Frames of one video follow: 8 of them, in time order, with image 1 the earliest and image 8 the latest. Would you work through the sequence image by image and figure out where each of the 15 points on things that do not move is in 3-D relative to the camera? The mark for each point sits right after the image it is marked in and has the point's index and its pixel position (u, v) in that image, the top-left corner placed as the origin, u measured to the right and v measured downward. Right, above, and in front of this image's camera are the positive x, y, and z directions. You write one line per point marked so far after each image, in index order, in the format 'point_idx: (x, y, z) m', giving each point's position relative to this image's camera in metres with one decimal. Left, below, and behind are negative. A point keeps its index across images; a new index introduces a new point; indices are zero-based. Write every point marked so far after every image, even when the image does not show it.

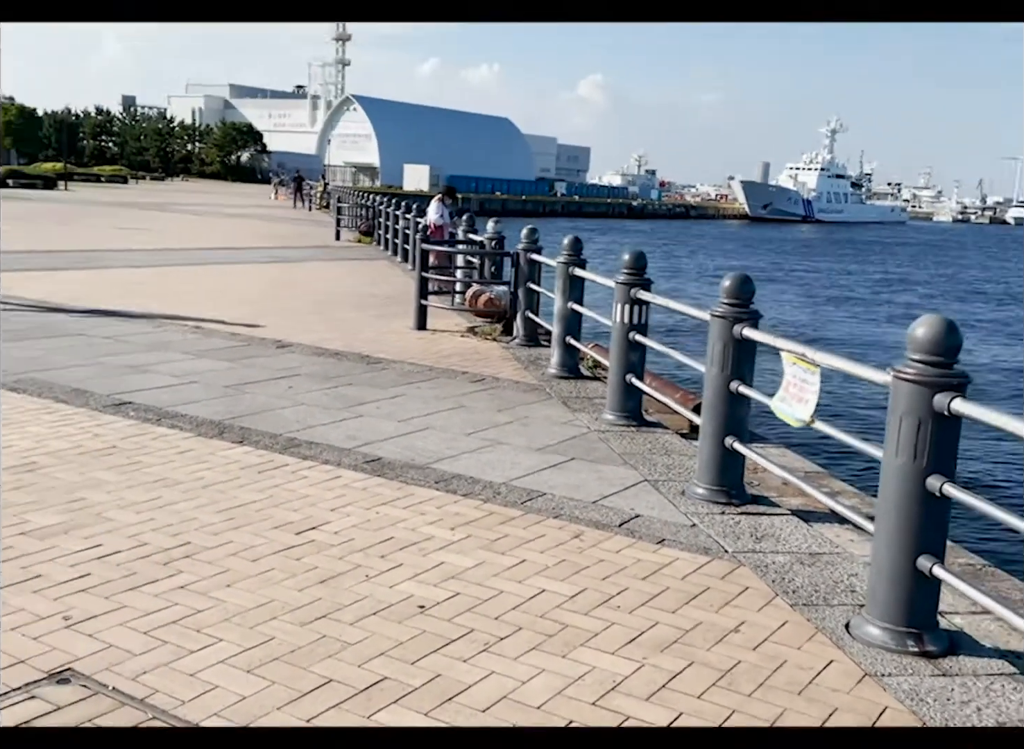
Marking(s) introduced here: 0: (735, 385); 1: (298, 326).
0: (+1.3, -0.1, +5.7) m
1: (-2.4, +0.6, +11.0) m
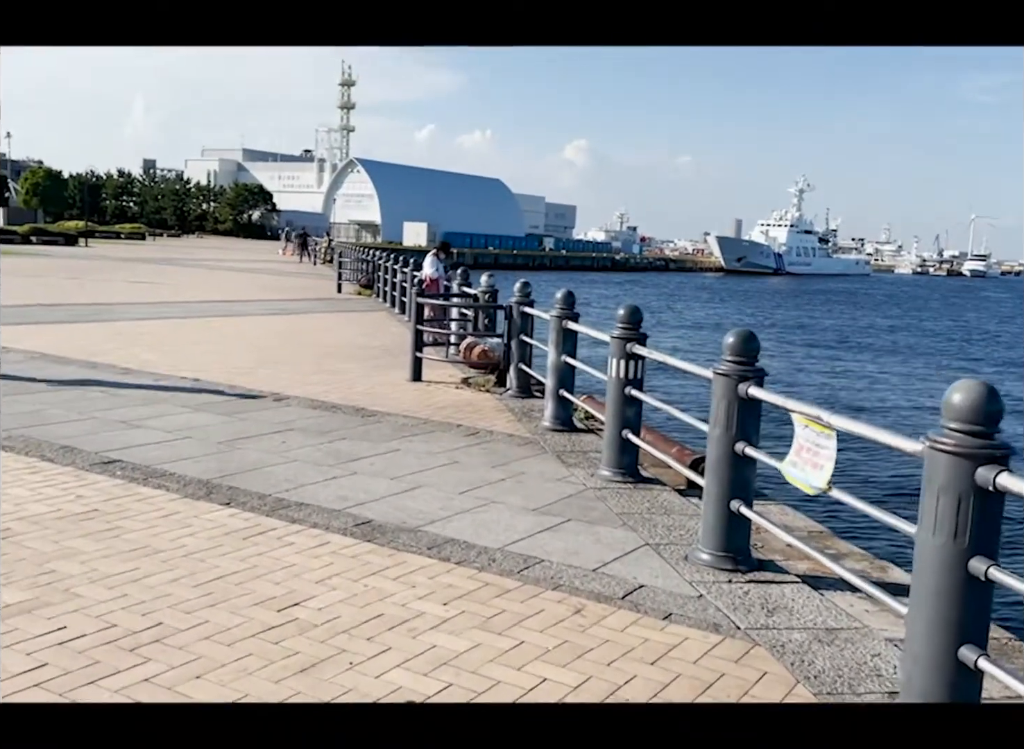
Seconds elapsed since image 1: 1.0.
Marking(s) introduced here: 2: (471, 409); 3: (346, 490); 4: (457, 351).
0: (+1.3, -0.4, +5.5) m
1: (-2.4, 0.0, +10.8) m
2: (-0.4, -0.4, +9.6) m
3: (-1.1, -0.8, +6.8) m
4: (-0.7, +0.3, +11.7) m
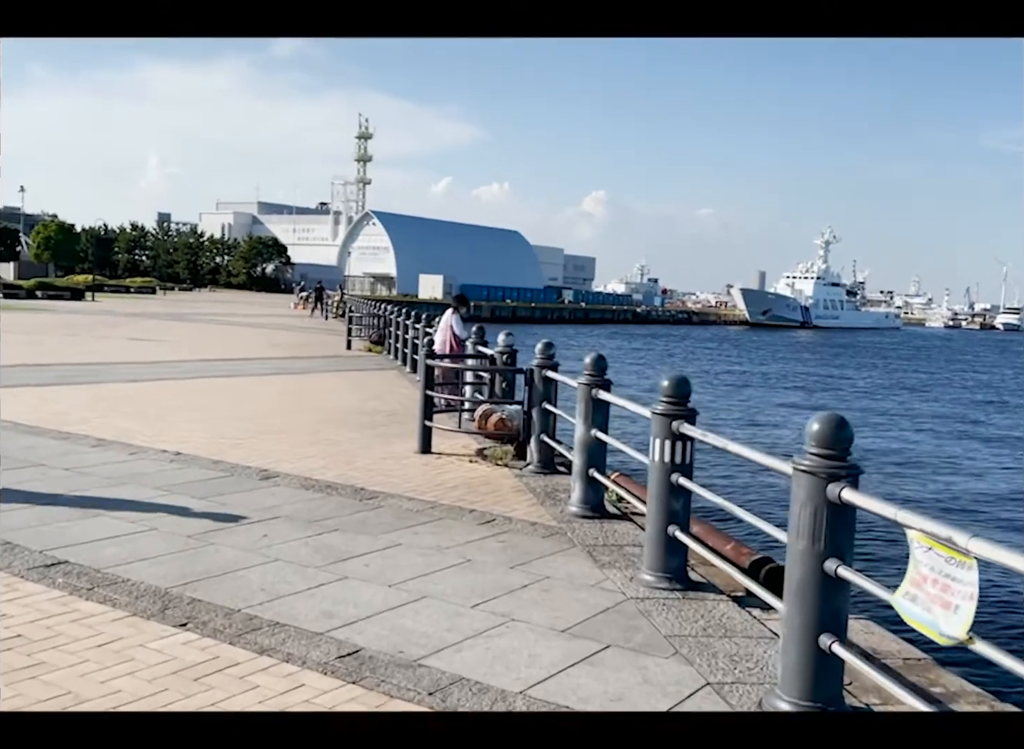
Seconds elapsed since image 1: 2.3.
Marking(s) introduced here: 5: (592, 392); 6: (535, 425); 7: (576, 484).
0: (+1.4, -0.8, +4.3) m
1: (-2.2, -0.7, +9.6) m
2: (-0.2, -1.0, +8.4) m
3: (-1.0, -1.3, +5.5) m
4: (-0.4, -0.5, +10.6) m
5: (+0.6, -0.1, +7.5) m
6: (+0.2, -0.5, +9.3) m
7: (+0.5, -0.9, +7.8) m
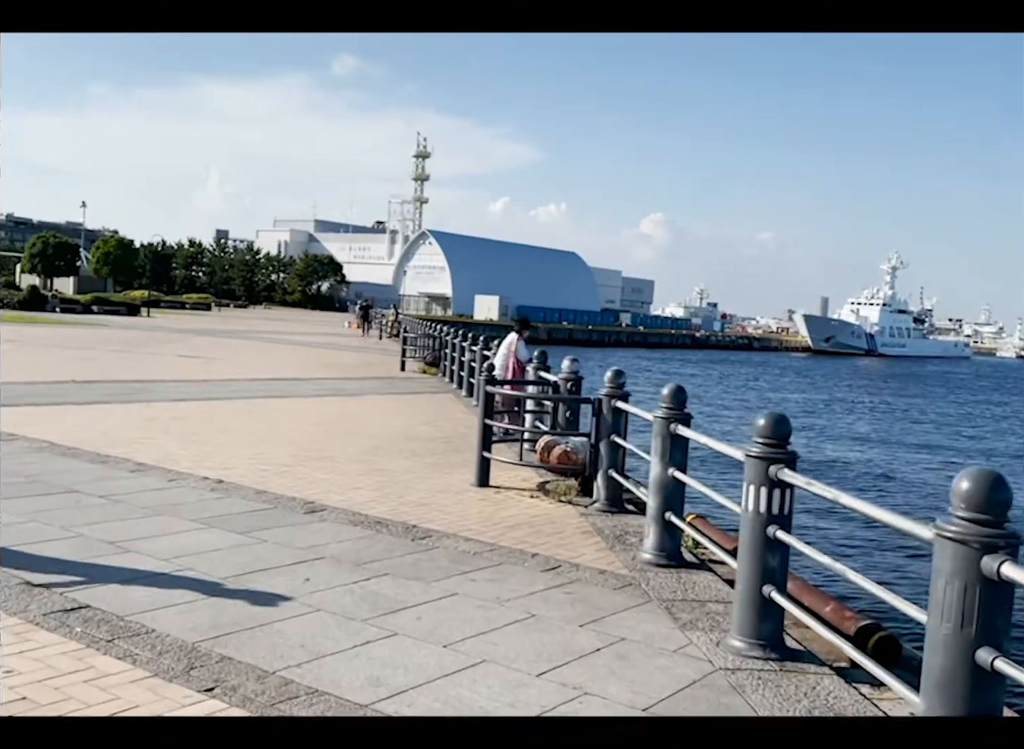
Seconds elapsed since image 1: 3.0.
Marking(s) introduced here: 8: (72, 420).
0: (+1.7, -1.0, +3.5) m
1: (-1.6, -1.0, +9.0) m
2: (+0.3, -1.2, +7.7) m
3: (-0.7, -1.4, +4.9) m
4: (+0.2, -0.7, +9.9) m
5: (+1.1, -0.4, +6.8) m
6: (+0.8, -0.7, +8.6) m
7: (+1.0, -1.1, +7.0) m
8: (-5.0, -0.5, +11.1) m
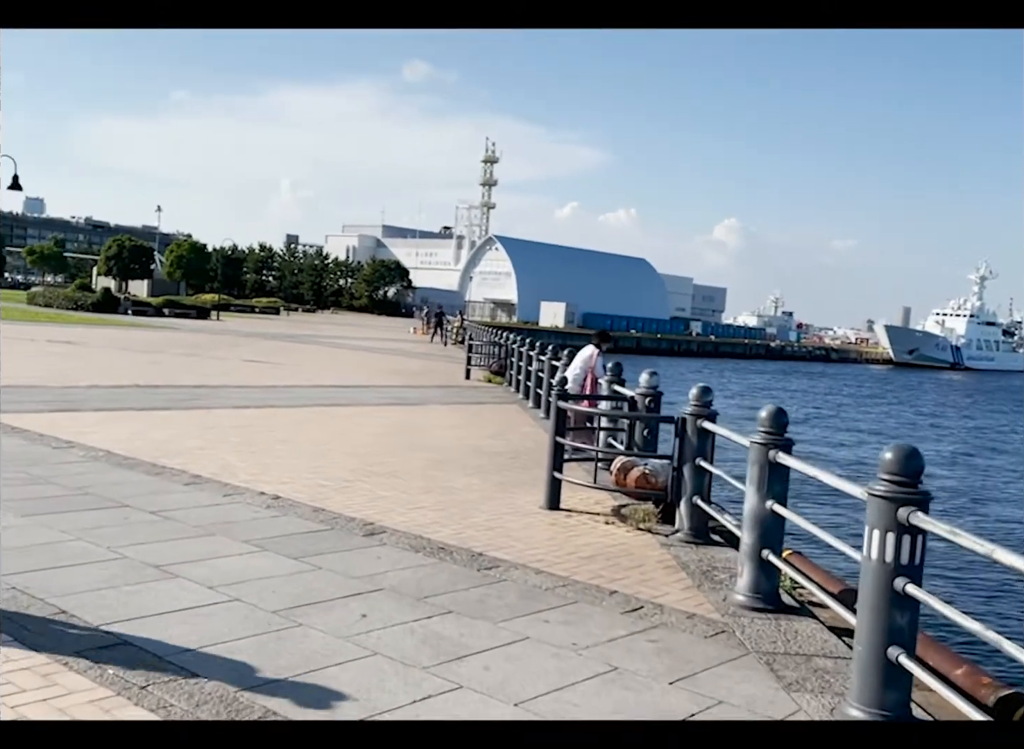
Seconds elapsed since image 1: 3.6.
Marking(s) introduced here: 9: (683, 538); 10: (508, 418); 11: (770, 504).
0: (+1.9, -1.1, +2.7) m
1: (-1.0, -1.1, +8.5) m
2: (+0.8, -1.3, +7.0) m
3: (-0.3, -1.5, +4.2) m
4: (+0.9, -0.9, +9.2) m
5: (+1.6, -0.5, +6.1) m
6: (+1.4, -0.9, +7.8) m
7: (+1.5, -1.2, +6.3) m
8: (-4.2, -0.6, +10.7) m
9: (+1.4, -1.3, +7.8) m
10: (-0.1, -0.6, +13.9) m
11: (+1.6, -0.8, +6.1) m
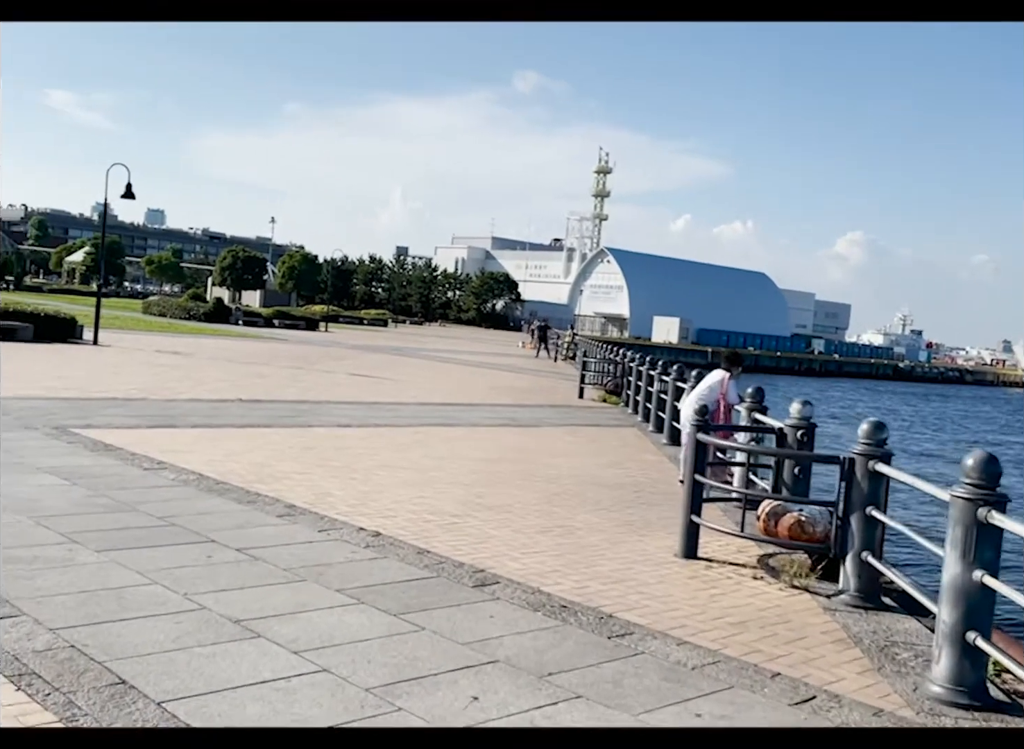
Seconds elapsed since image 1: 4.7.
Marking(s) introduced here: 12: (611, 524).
0: (+2.3, -1.3, +1.4) m
1: (0.0, -1.2, +7.5) m
2: (+1.6, -1.5, +5.8) m
3: (+0.2, -1.7, +3.2) m
4: (+1.9, -1.1, +8.0) m
5: (+2.3, -0.7, +4.8) m
6: (+2.3, -1.1, +6.6) m
7: (+2.2, -1.4, +5.1) m
8: (-2.9, -0.7, +10.1) m
9: (+2.3, -1.5, +6.6) m
10: (+1.5, -0.9, +12.8) m
11: (+2.3, -1.0, +4.9) m
12: (+0.8, -1.2, +8.2) m
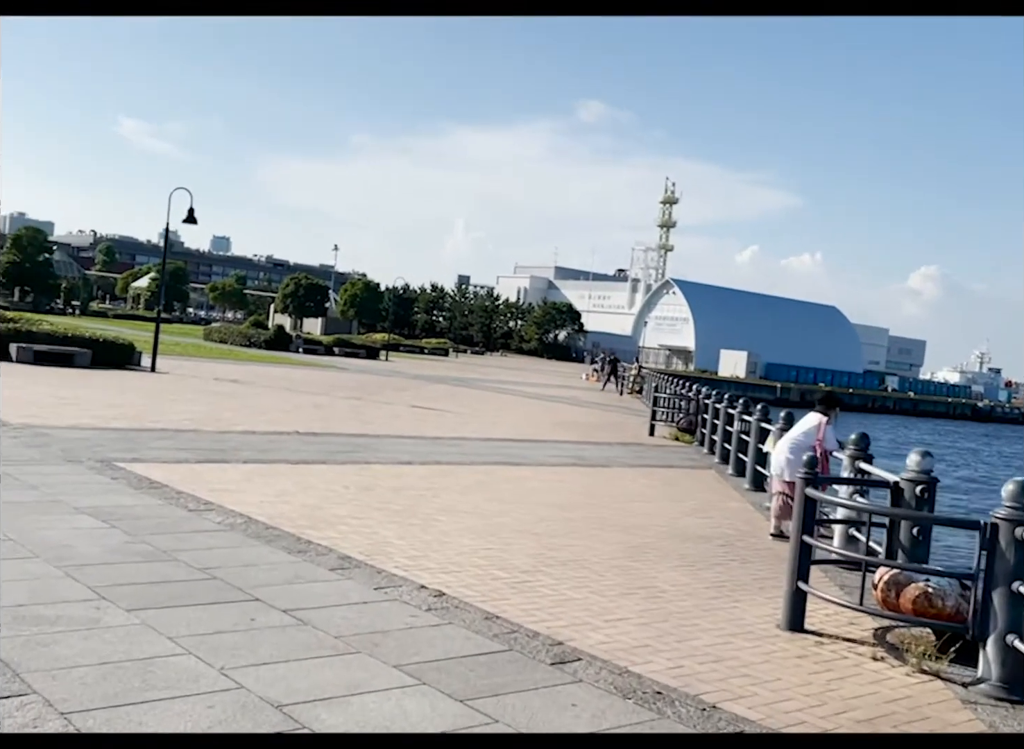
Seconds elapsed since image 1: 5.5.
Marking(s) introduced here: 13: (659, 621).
0: (+2.5, -1.4, +0.5) m
1: (+0.5, -1.5, +6.6) m
2: (+2.1, -1.8, +4.9) m
3: (+0.5, -1.8, +2.3) m
4: (+2.5, -1.4, +7.0) m
5: (+2.7, -0.9, +3.9) m
6: (+2.8, -1.4, +5.6) m
7: (+2.6, -1.7, +4.1) m
8: (-2.2, -1.1, +9.4) m
9: (+2.7, -1.8, +5.6) m
10: (+2.4, -1.4, +11.9) m
11: (+2.7, -1.2, +3.9) m
12: (+1.4, -1.6, +7.3) m
13: (+1.0, -1.6, +6.4) m
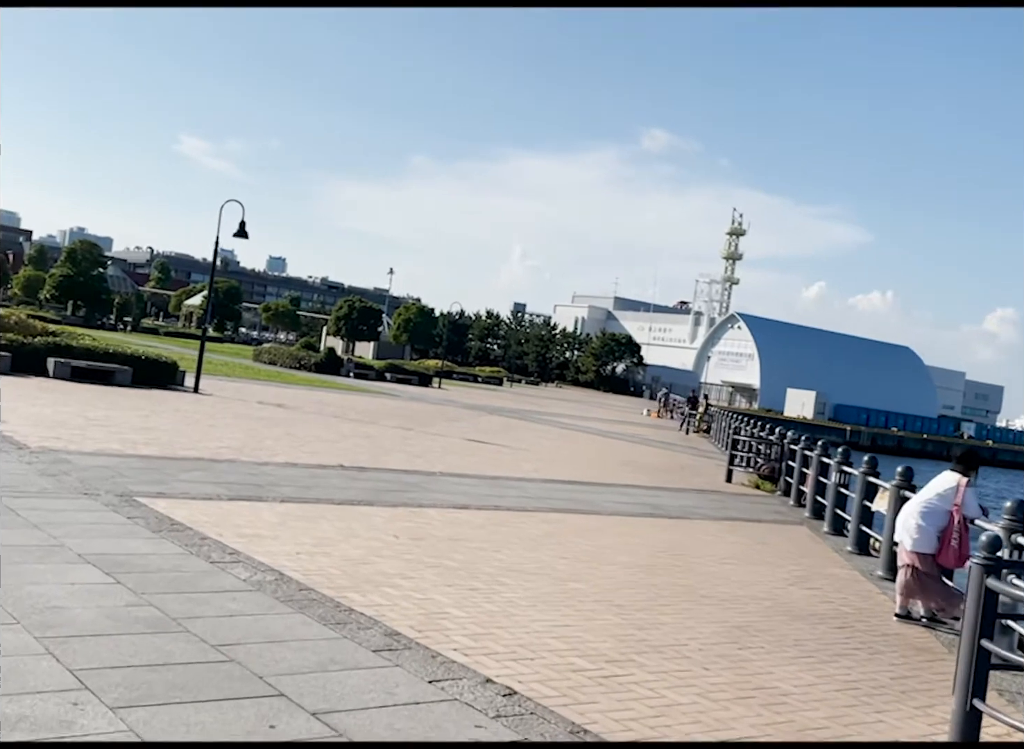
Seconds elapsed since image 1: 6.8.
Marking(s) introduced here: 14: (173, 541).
0: (+2.6, -1.5, -1.0) m
1: (+1.0, -1.8, +5.2) m
2: (+2.4, -2.1, +3.4) m
3: (+0.7, -1.9, +0.9) m
4: (+3.0, -1.8, +5.6) m
5: (+3.1, -1.2, +2.4) m
6: (+3.2, -1.7, +4.1) m
7: (+2.9, -1.9, +2.6) m
8: (-1.6, -1.3, +8.2) m
9: (+3.1, -2.1, +4.1) m
10: (+3.1, -1.9, +10.4) m
11: (+3.1, -1.5, +2.4) m
12: (+1.9, -1.9, +5.9) m
13: (+1.4, -1.9, +5.0) m
14: (-2.5, -1.2, +7.2) m
